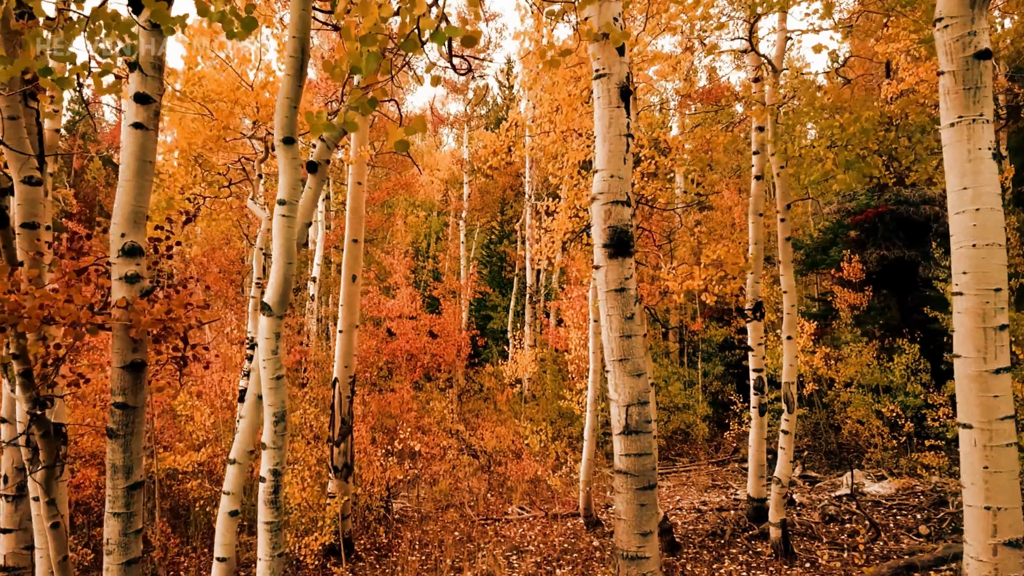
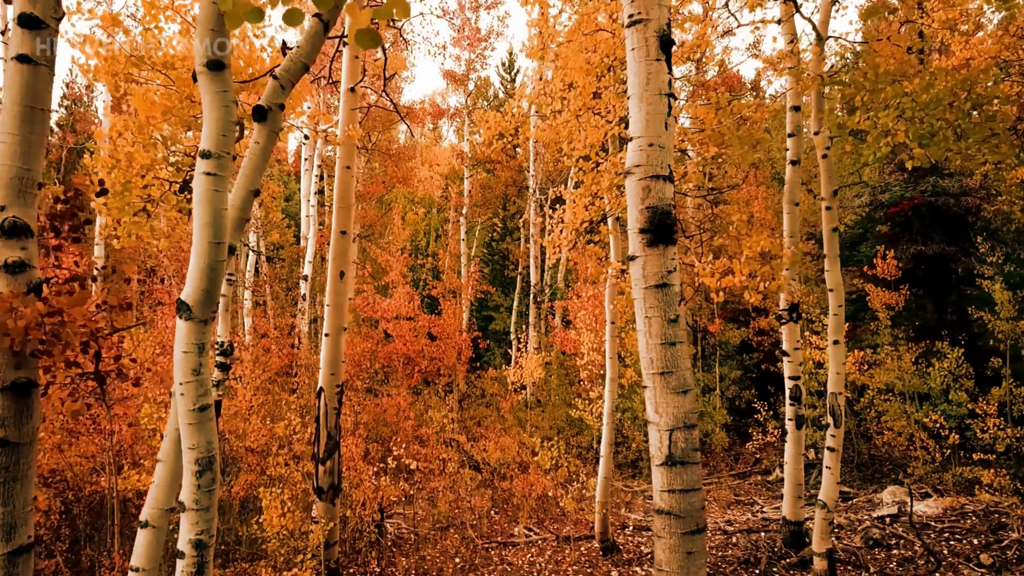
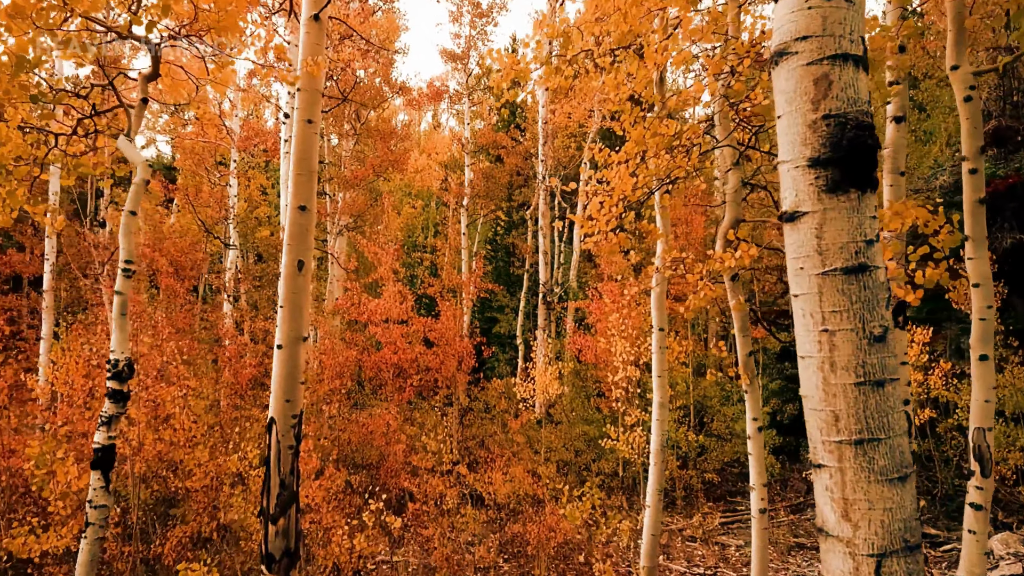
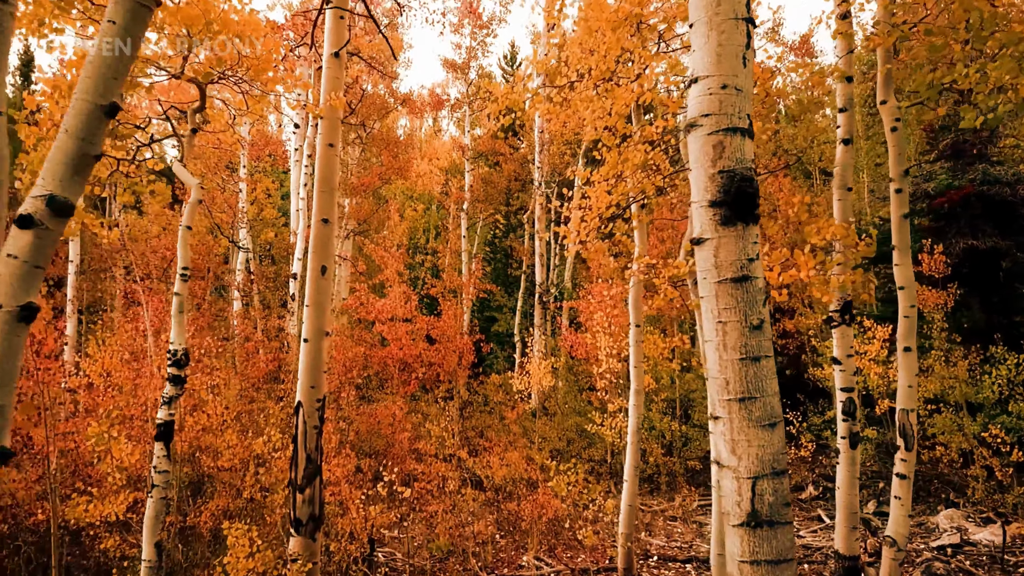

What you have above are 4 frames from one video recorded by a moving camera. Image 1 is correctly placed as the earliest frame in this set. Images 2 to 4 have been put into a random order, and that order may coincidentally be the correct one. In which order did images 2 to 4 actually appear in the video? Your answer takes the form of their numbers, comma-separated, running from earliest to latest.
2, 4, 3
